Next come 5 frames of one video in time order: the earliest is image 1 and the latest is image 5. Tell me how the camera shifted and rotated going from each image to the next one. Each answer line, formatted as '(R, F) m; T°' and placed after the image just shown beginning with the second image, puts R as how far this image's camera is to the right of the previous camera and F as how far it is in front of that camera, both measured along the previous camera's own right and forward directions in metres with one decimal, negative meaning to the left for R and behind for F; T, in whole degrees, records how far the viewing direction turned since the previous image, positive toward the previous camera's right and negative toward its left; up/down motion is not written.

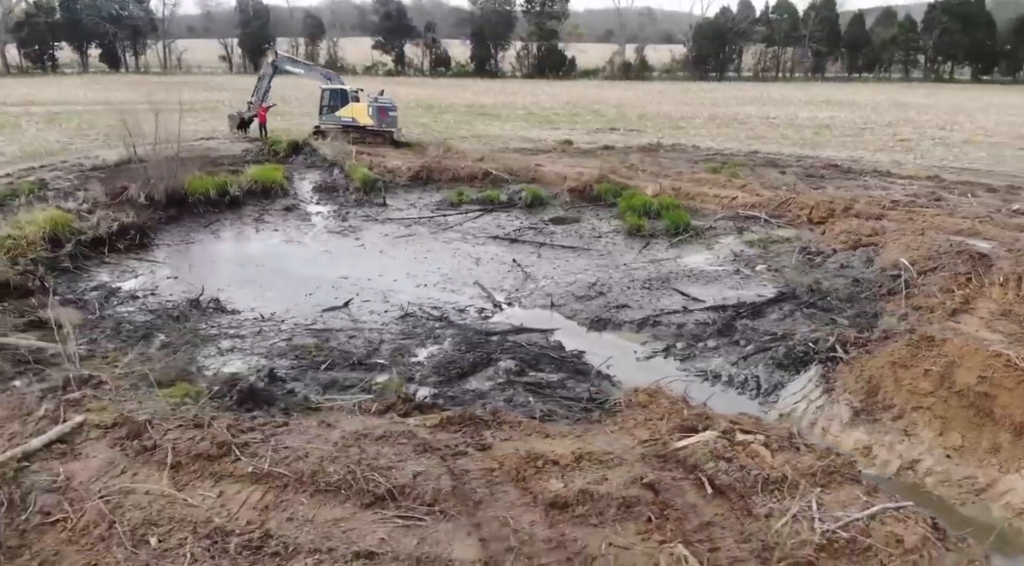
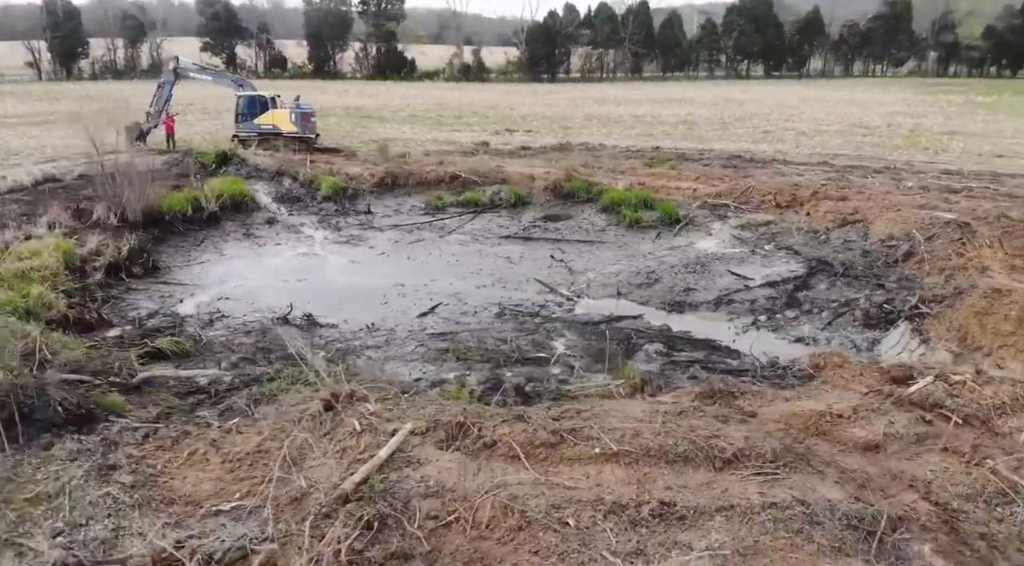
(-2.7, -0.1) m; +13°
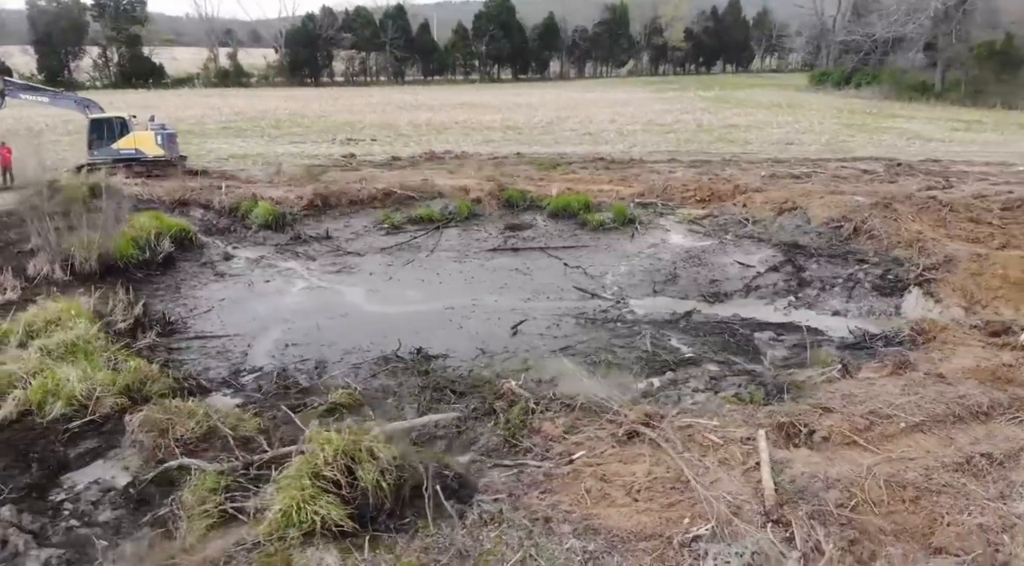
(-3.4, +0.4) m; +19°
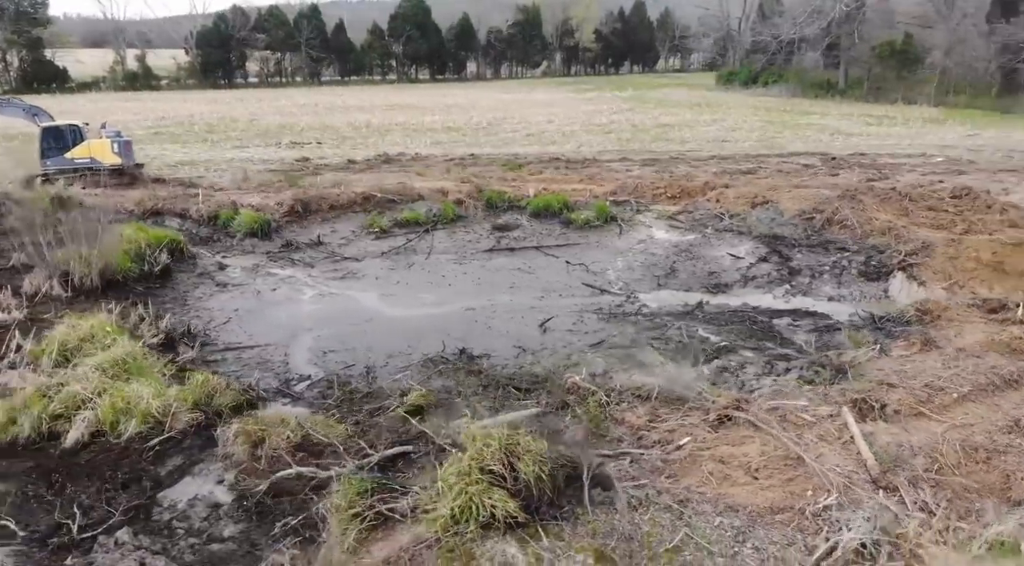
(-1.2, -0.1) m; +7°
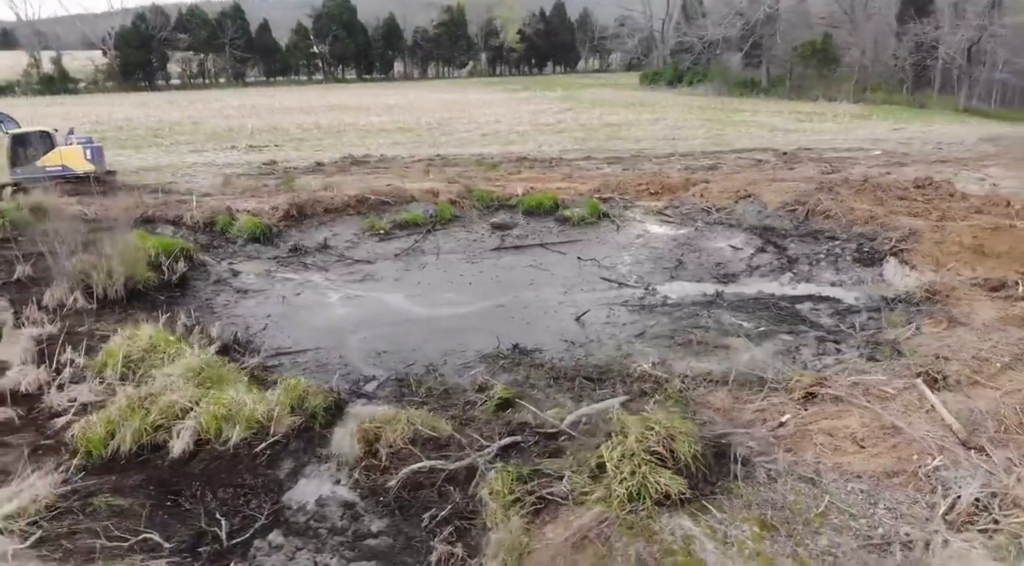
(-1.2, -0.1) m; +6°
